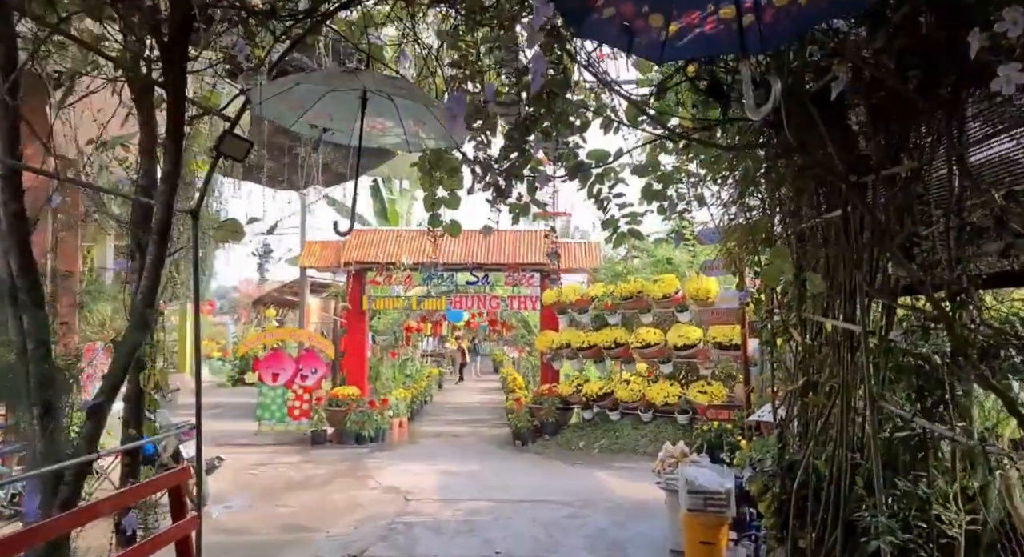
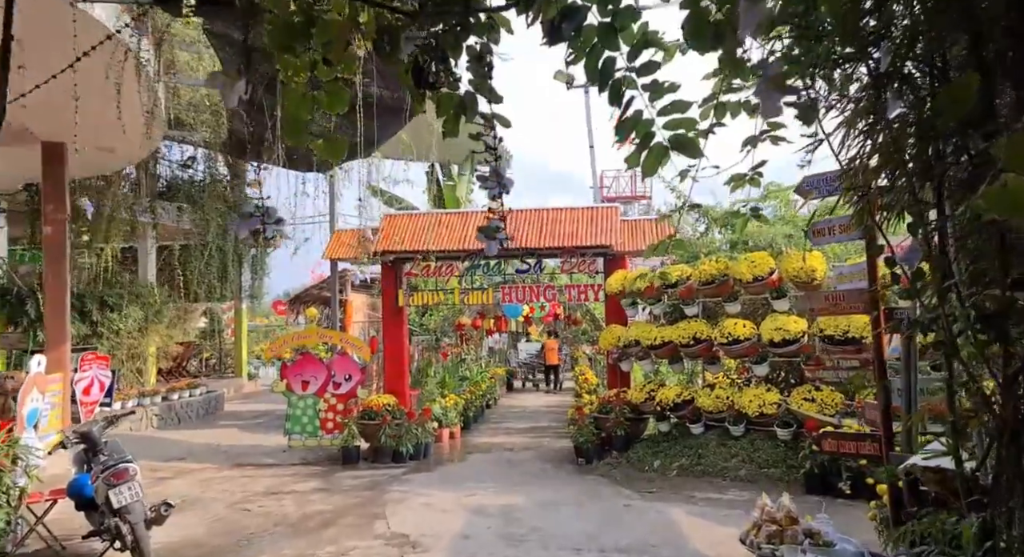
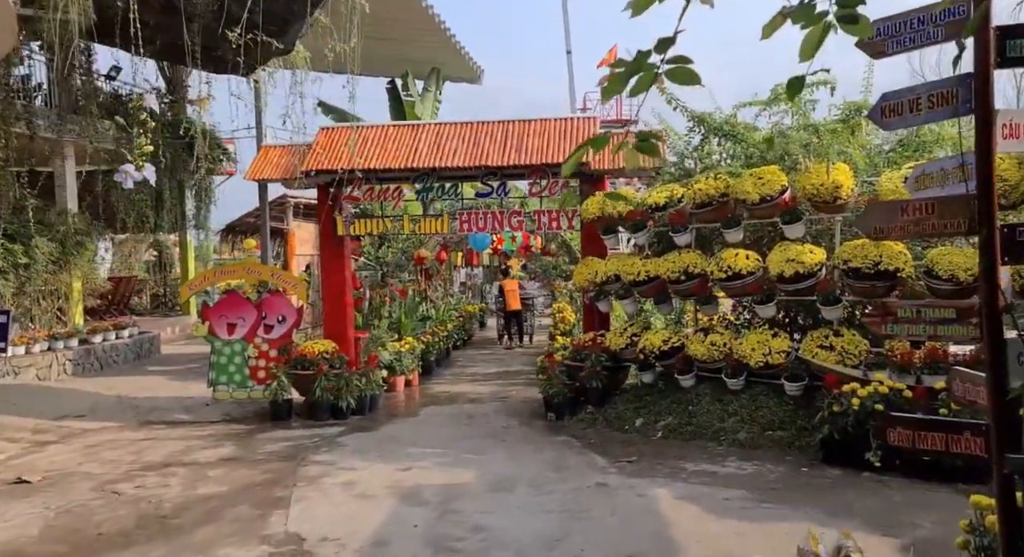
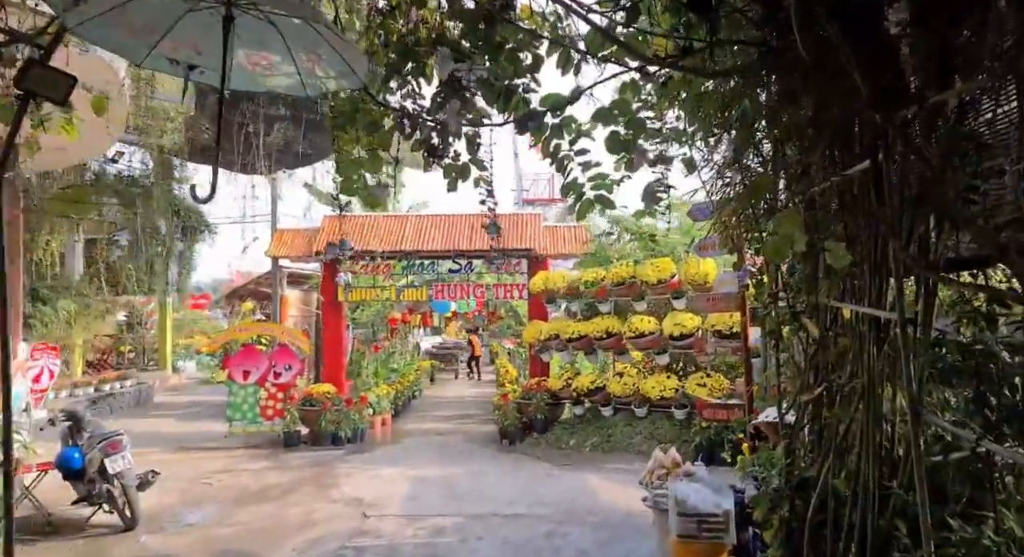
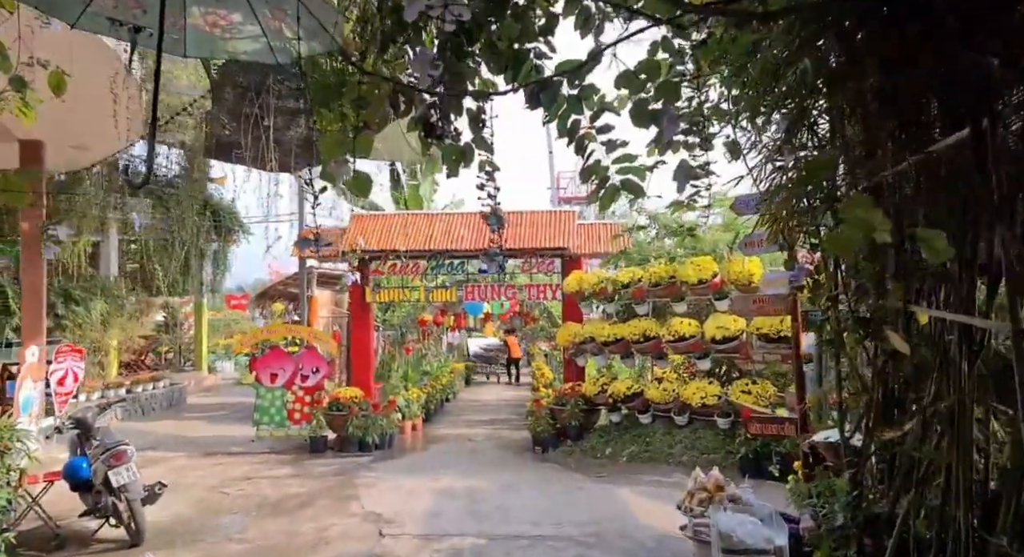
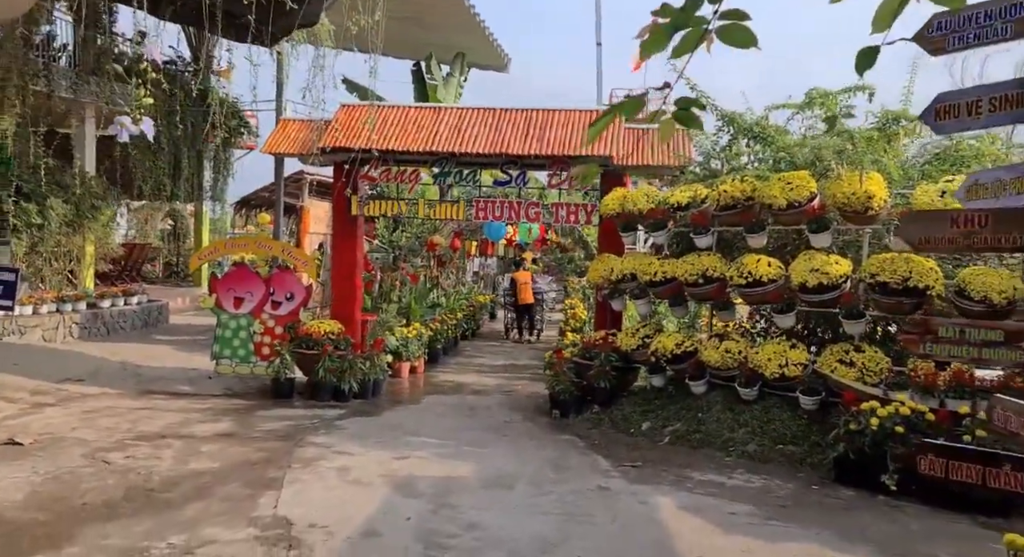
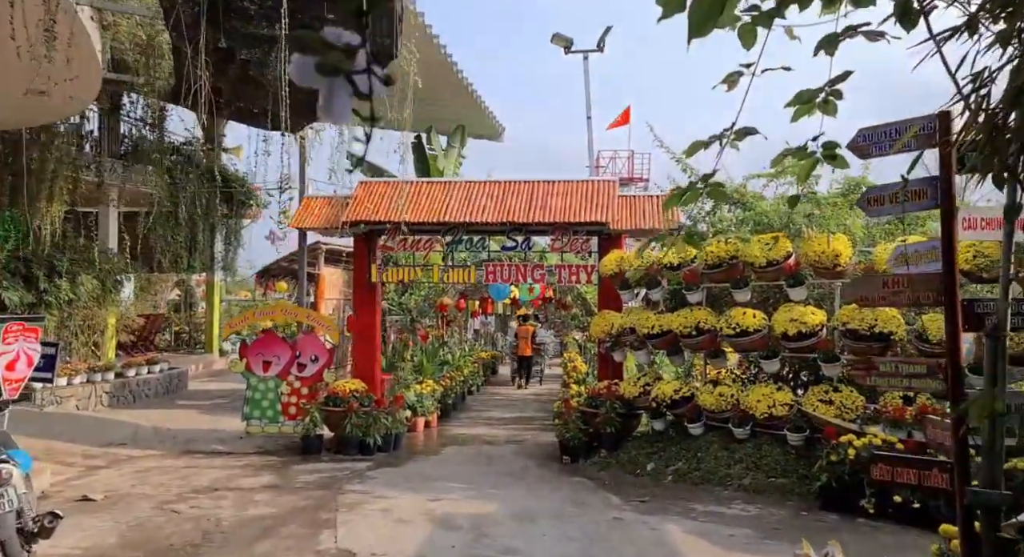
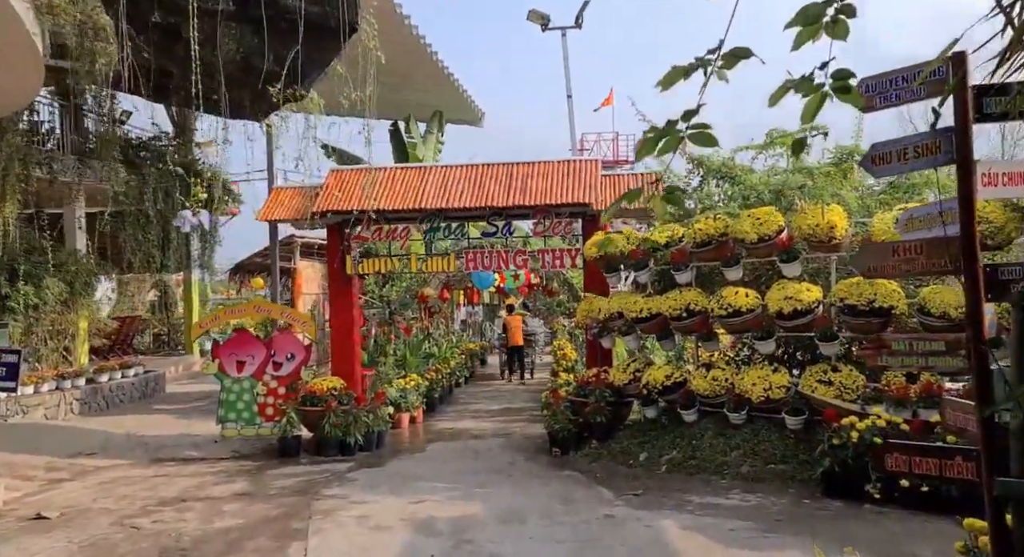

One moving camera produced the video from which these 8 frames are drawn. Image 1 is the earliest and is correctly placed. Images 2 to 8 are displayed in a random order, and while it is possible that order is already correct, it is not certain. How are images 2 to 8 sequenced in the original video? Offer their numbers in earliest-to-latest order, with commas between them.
4, 5, 2, 7, 8, 3, 6
